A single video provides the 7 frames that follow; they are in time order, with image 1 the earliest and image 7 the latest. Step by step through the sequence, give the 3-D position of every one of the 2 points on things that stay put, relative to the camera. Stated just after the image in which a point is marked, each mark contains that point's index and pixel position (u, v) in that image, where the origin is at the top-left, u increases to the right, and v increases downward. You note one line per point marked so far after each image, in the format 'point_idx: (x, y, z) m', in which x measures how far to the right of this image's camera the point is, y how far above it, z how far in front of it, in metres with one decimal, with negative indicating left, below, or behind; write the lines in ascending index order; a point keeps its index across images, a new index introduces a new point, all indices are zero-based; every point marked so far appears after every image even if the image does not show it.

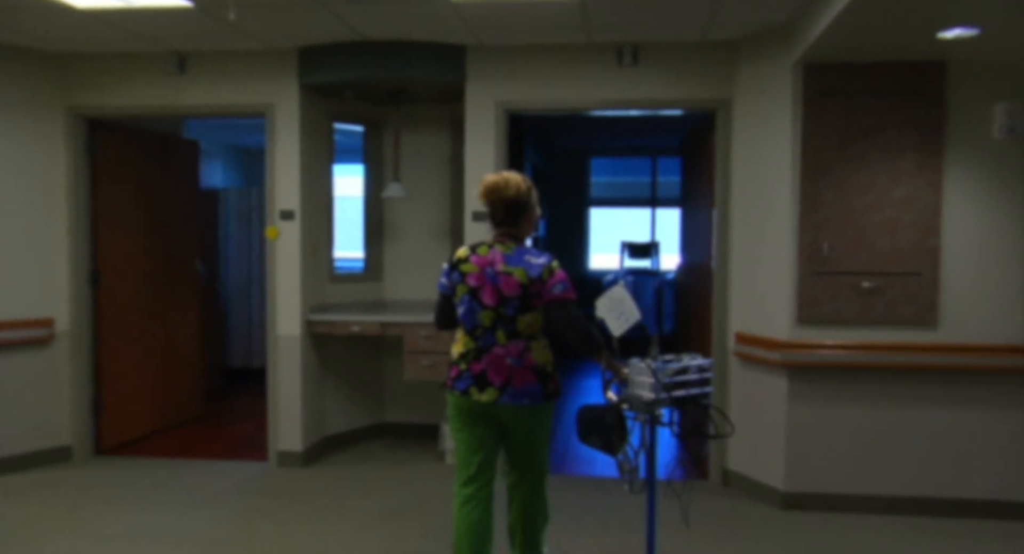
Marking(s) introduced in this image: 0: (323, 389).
0: (-1.1, -0.7, +3.9) m
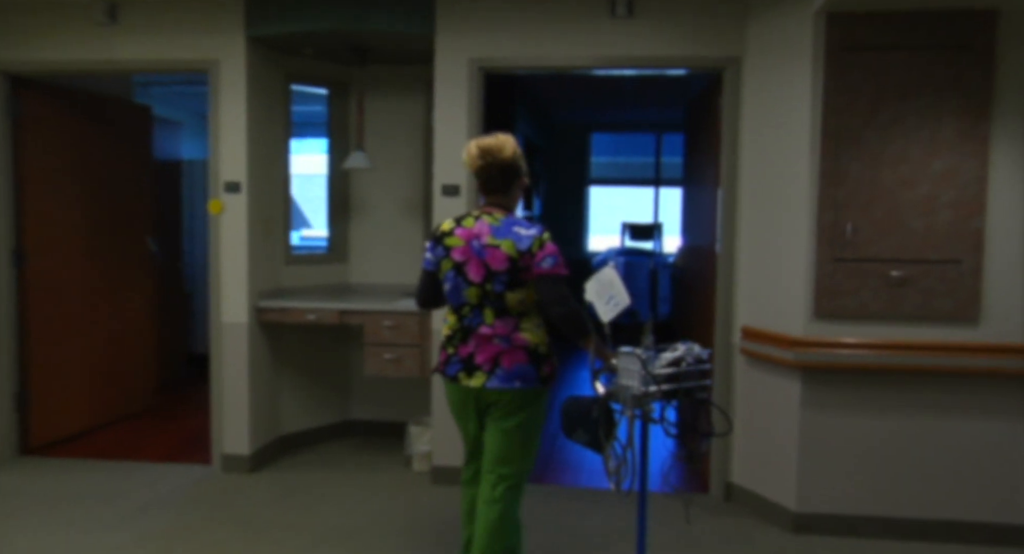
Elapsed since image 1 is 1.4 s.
0: (-1.2, -0.6, +3.5) m
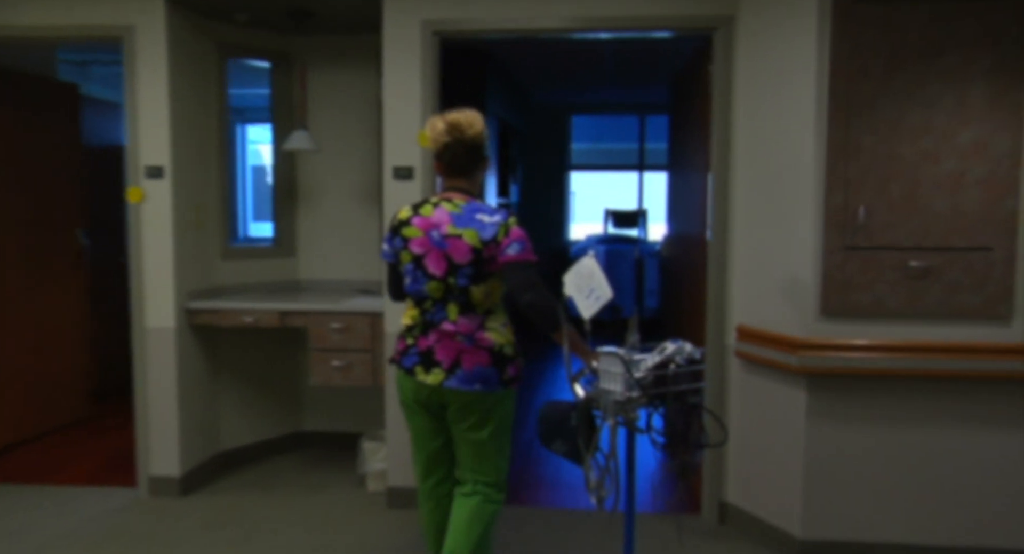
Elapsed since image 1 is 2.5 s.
0: (-1.4, -0.5, +3.1) m
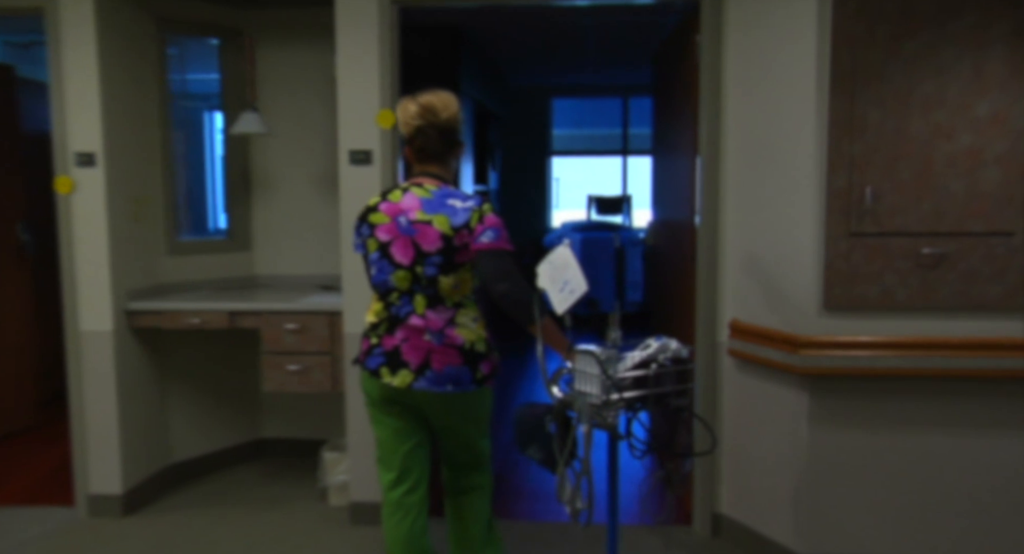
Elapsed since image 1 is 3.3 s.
0: (-1.5, -0.5, +2.8) m
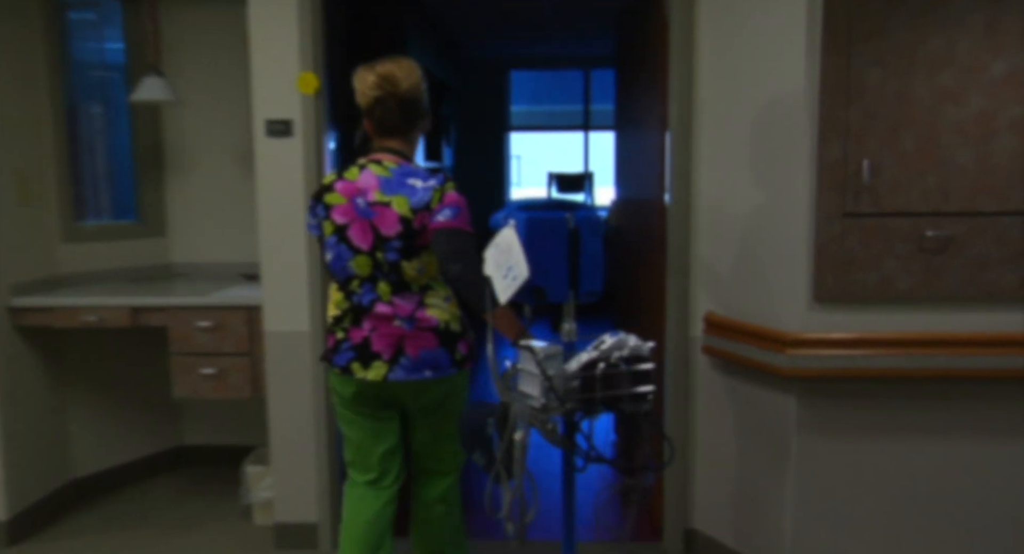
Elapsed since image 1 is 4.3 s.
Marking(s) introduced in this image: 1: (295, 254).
0: (-1.7, -0.5, +2.5) m
1: (-0.7, +0.1, +2.2) m
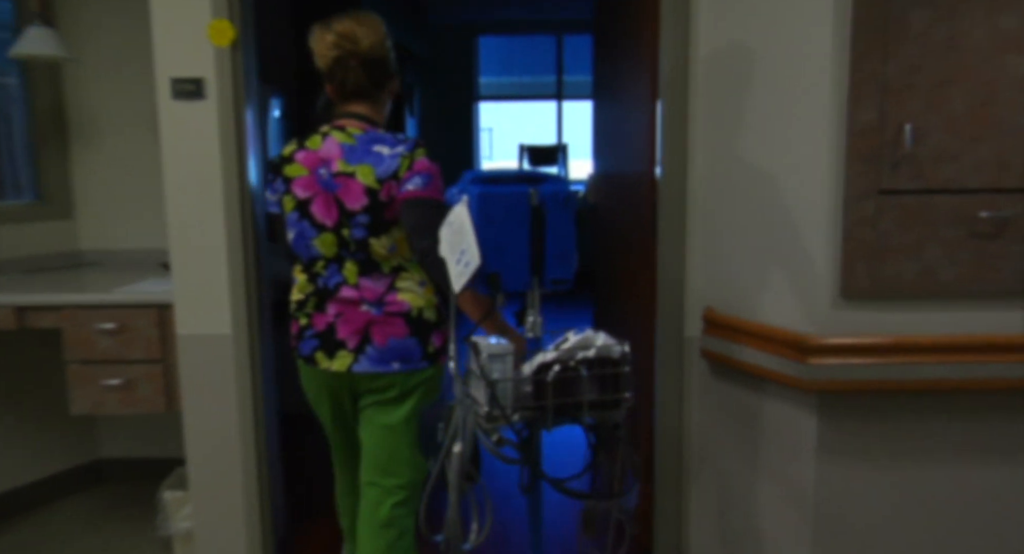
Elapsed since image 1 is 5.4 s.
0: (-1.8, -0.5, +2.1) m
1: (-0.8, +0.1, +1.8) m
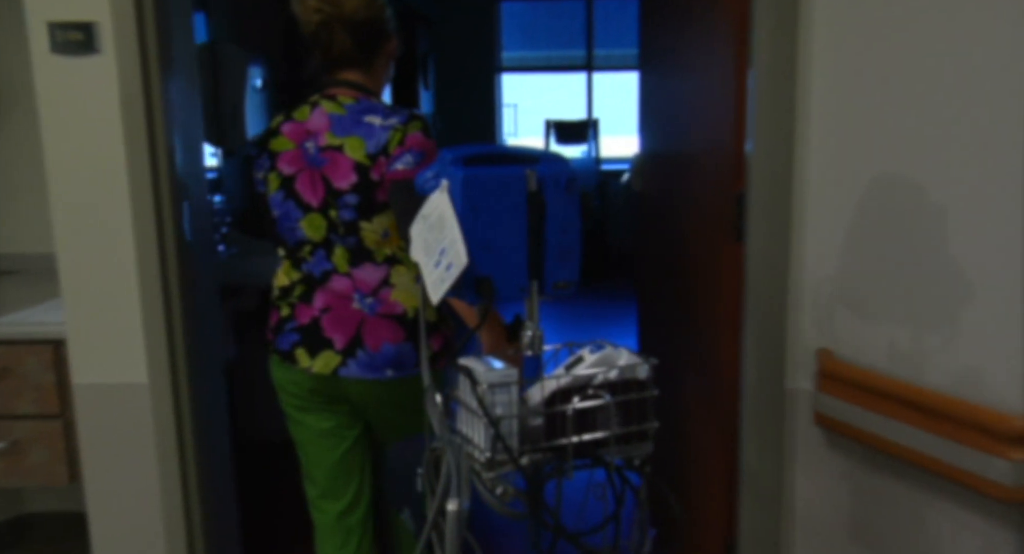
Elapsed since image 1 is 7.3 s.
0: (-1.7, -0.5, +1.6) m
1: (-0.7, 0.0, +1.3) m
